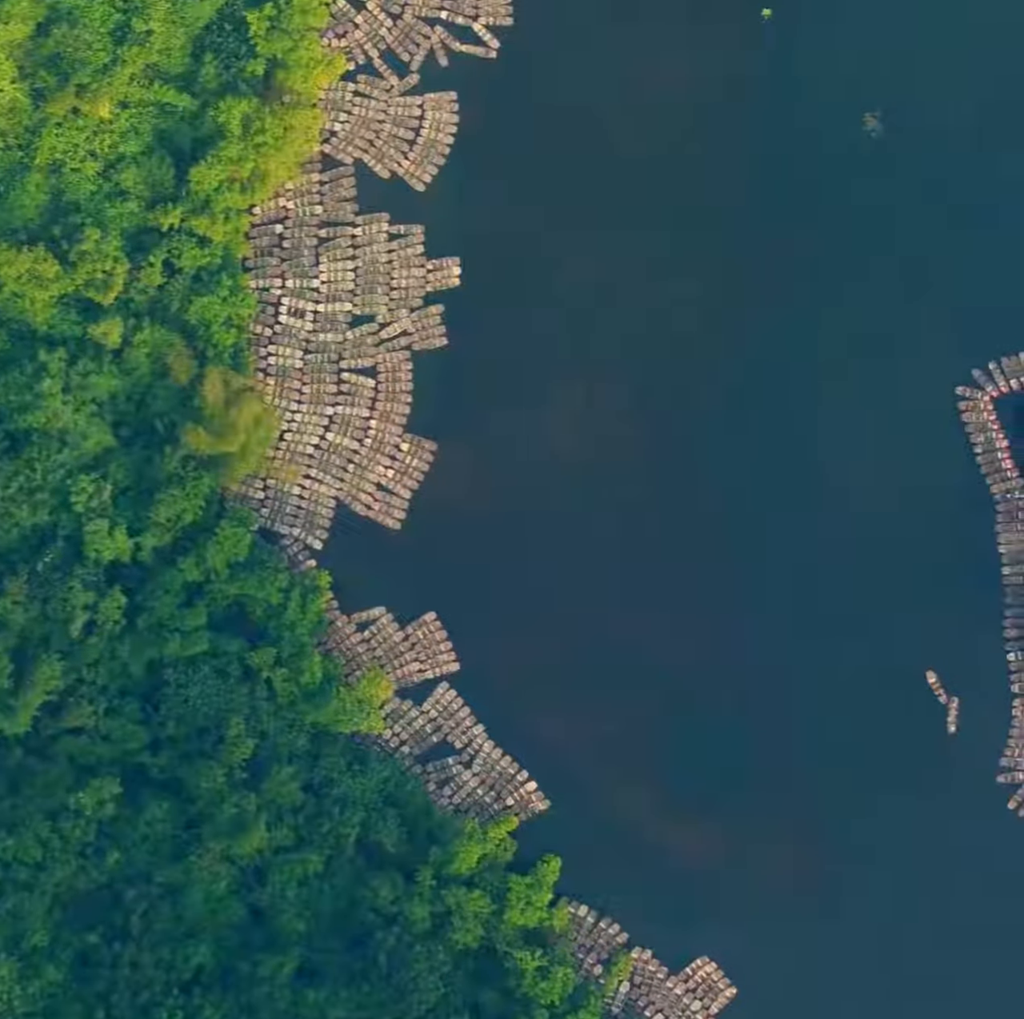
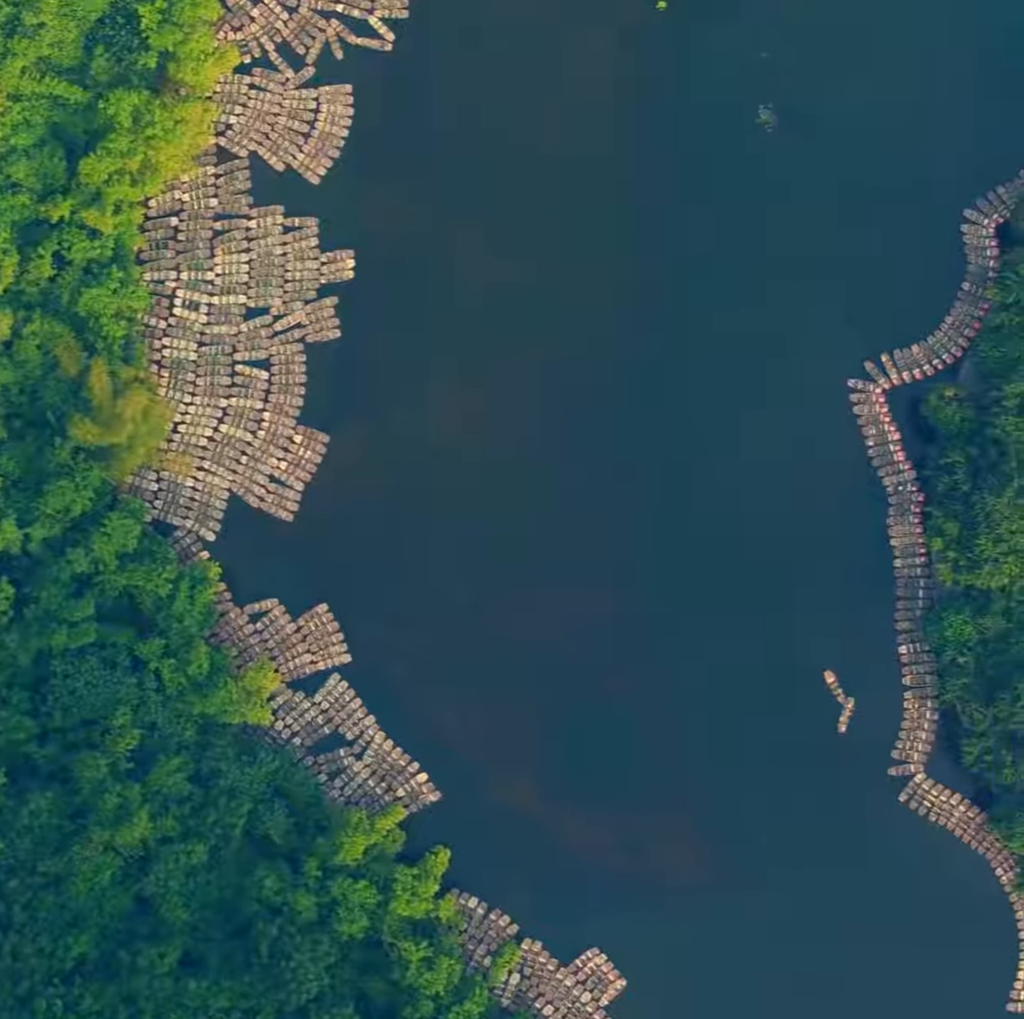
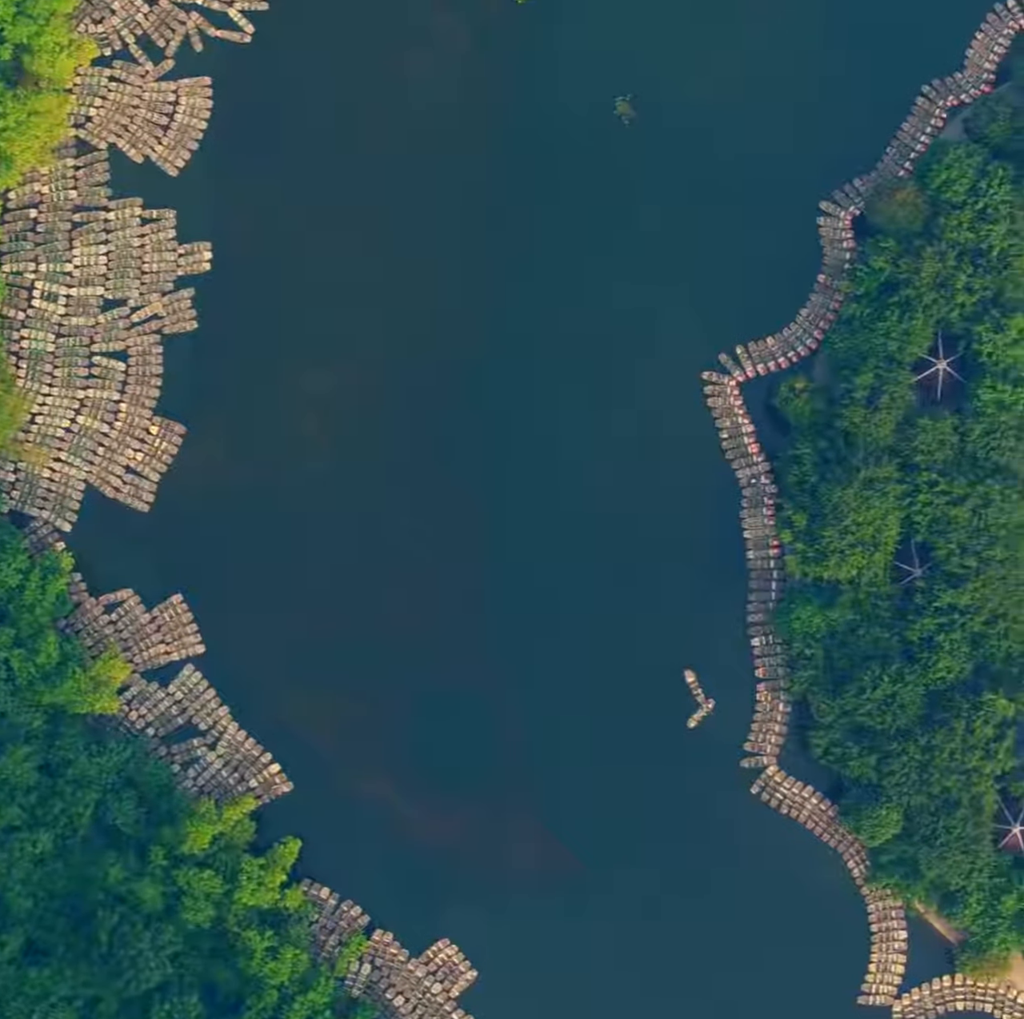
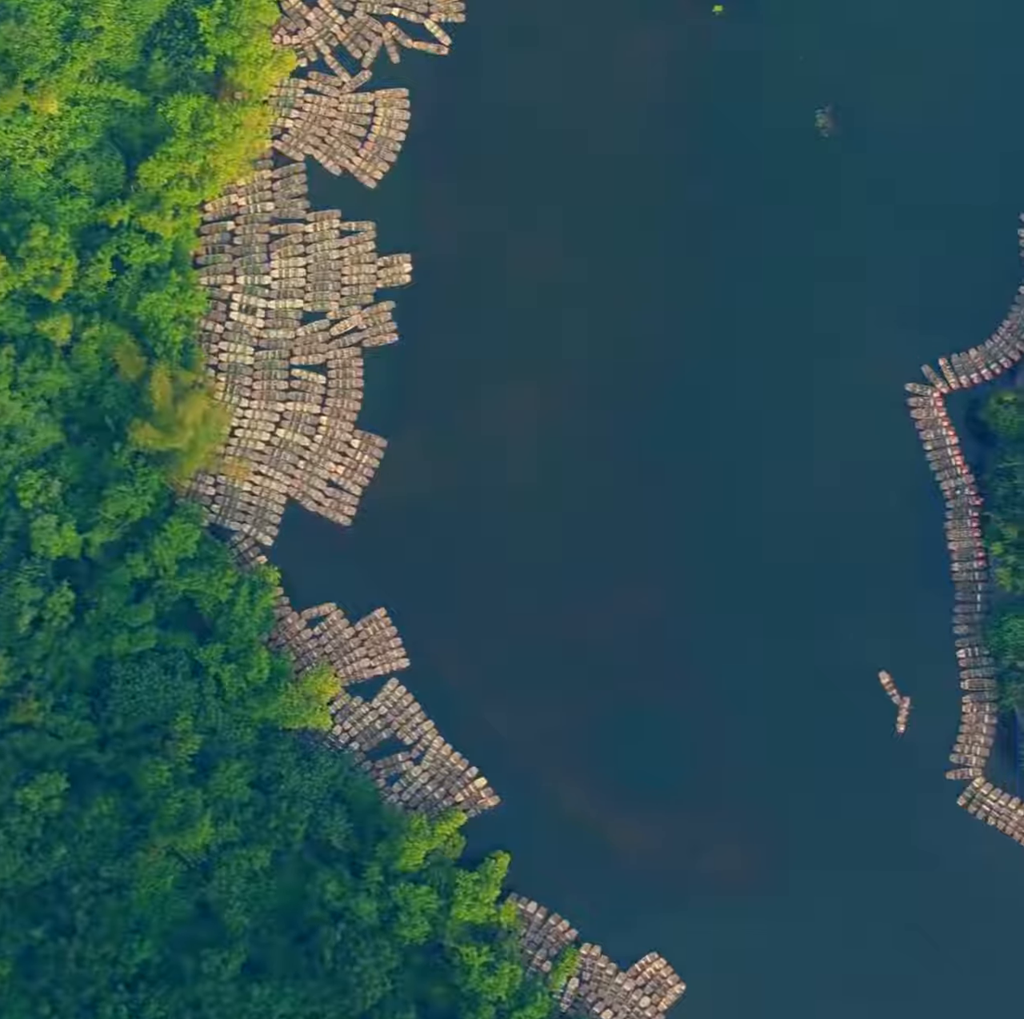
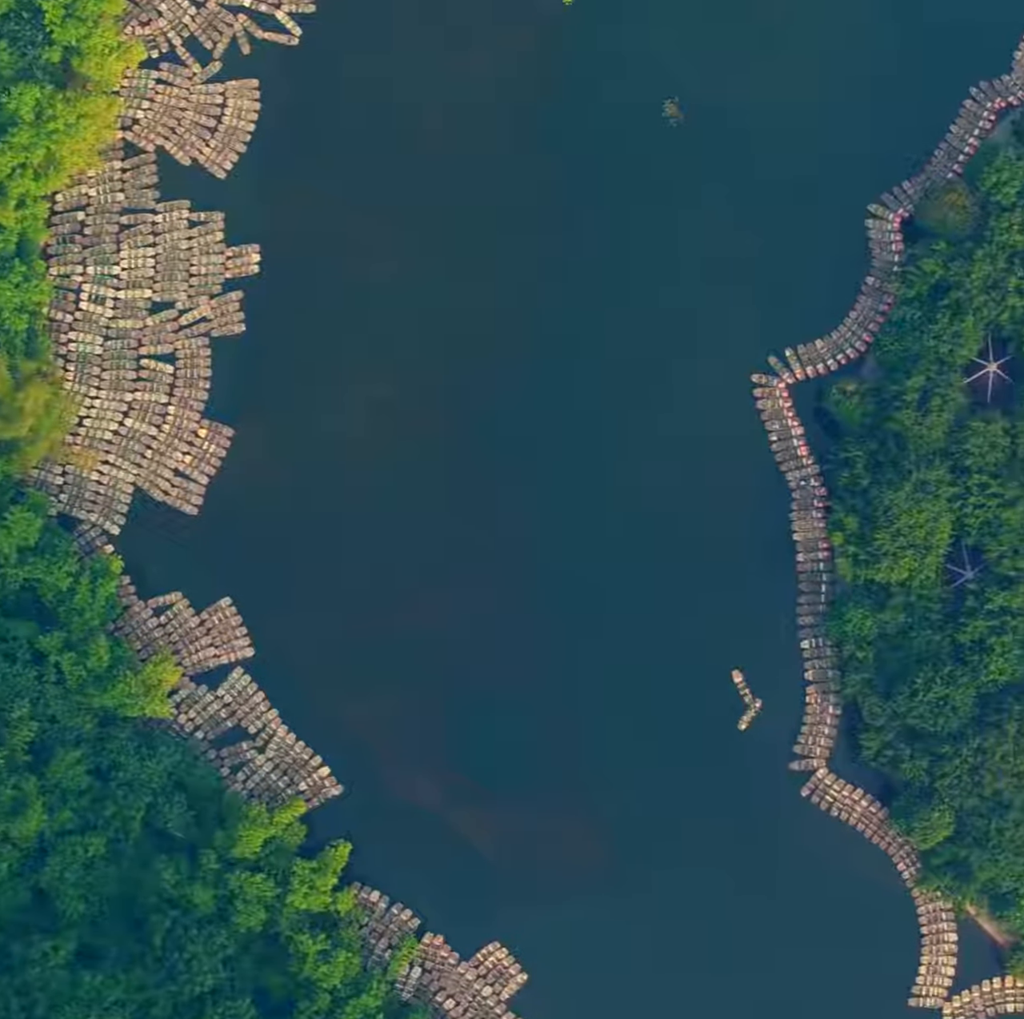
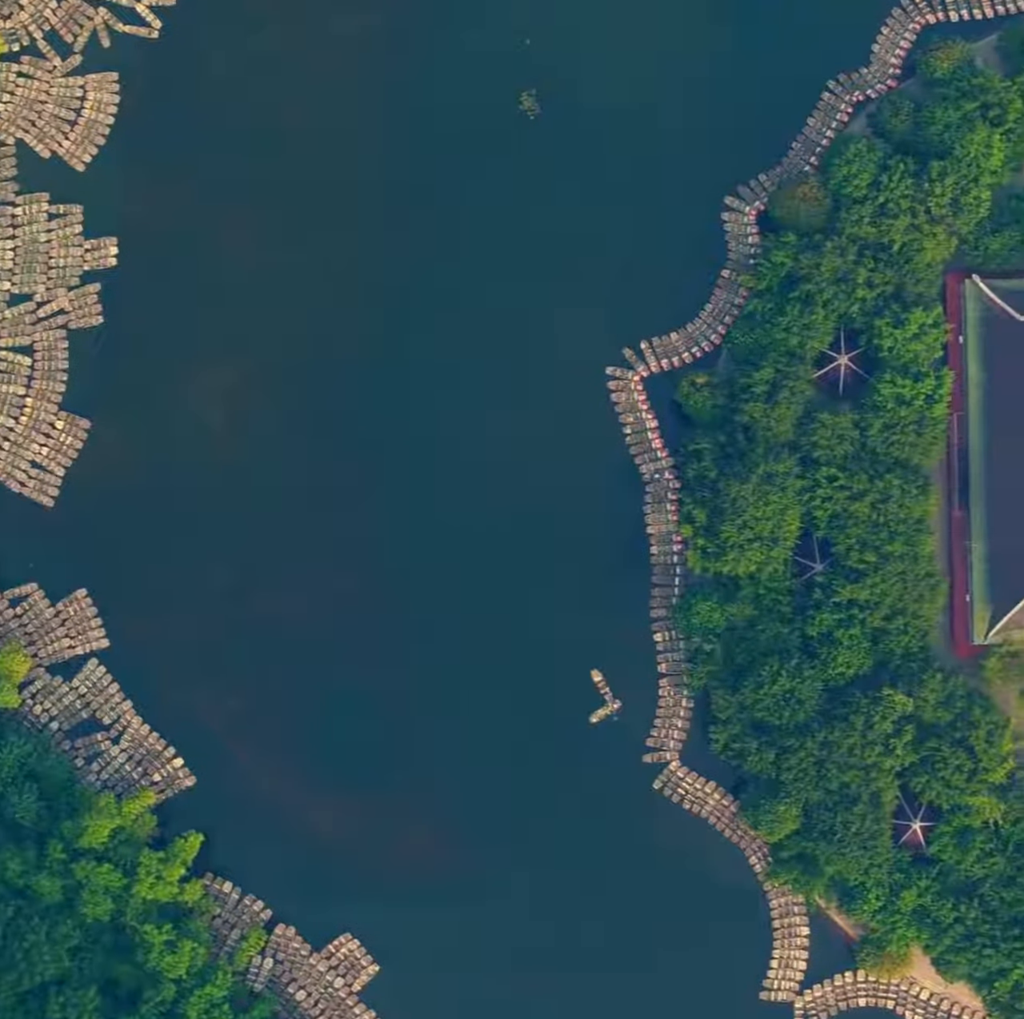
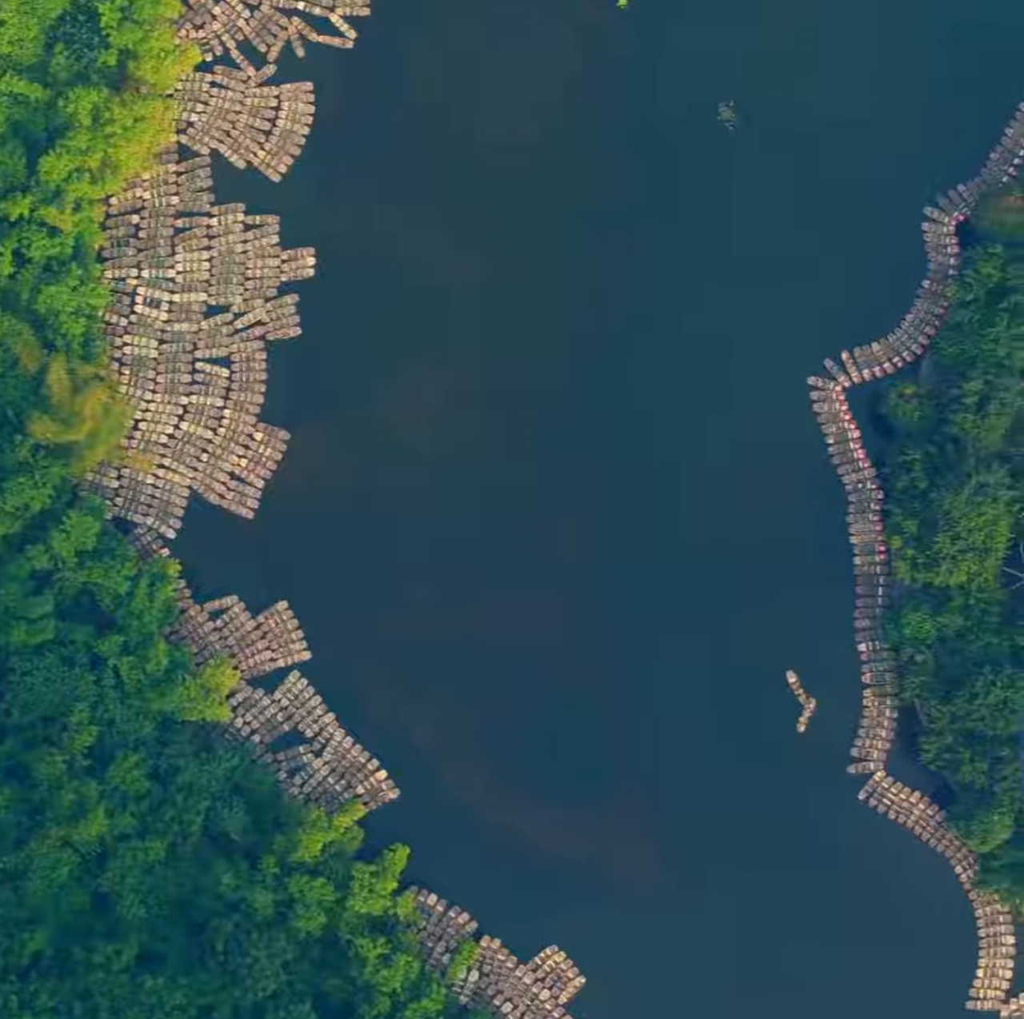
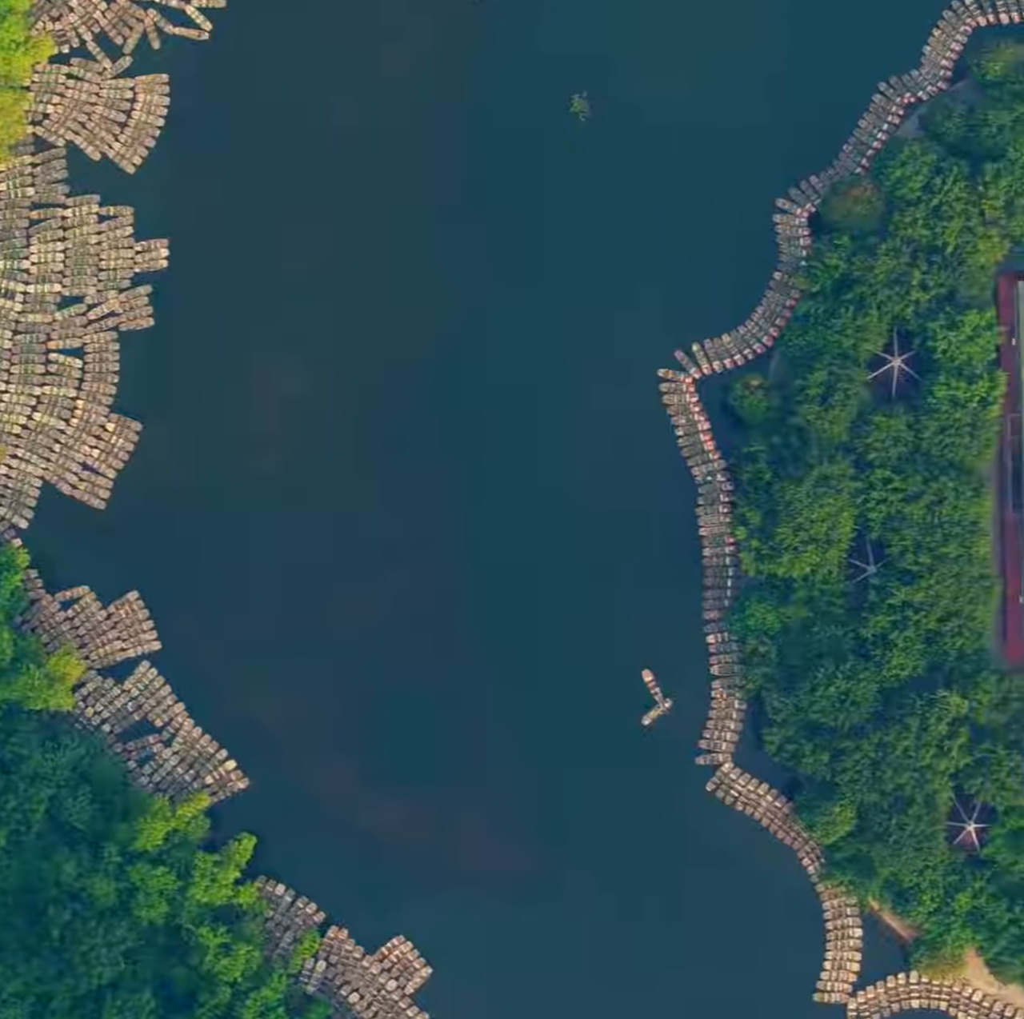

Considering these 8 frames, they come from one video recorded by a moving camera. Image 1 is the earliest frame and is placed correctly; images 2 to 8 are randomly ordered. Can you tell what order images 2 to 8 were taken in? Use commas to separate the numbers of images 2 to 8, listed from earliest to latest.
4, 2, 7, 5, 3, 8, 6
